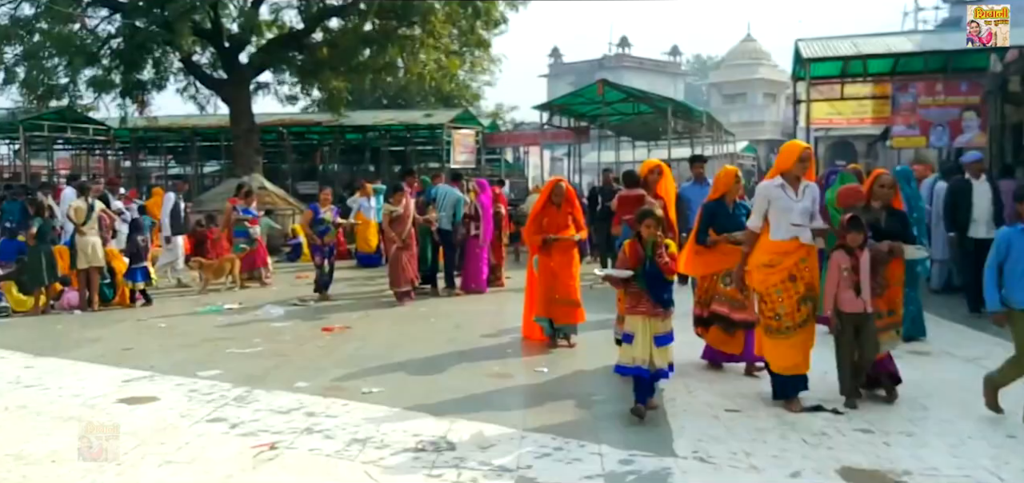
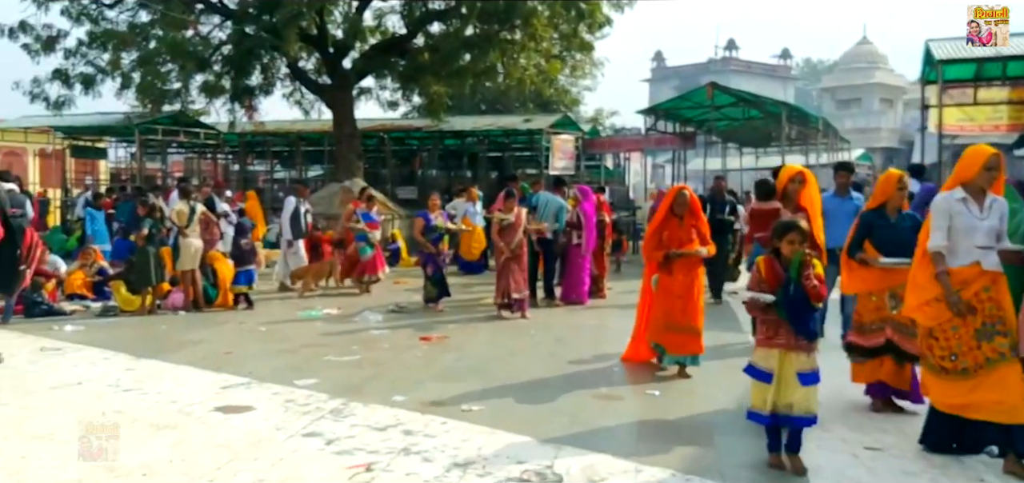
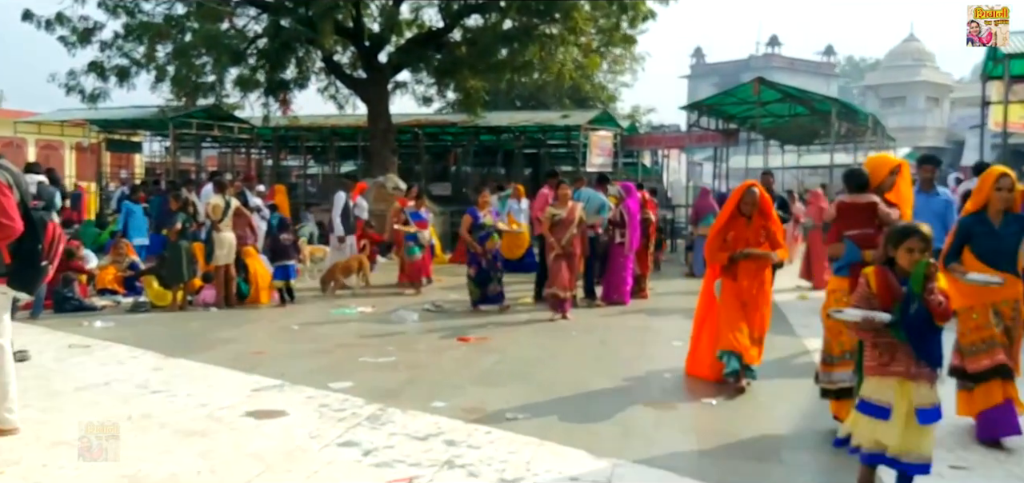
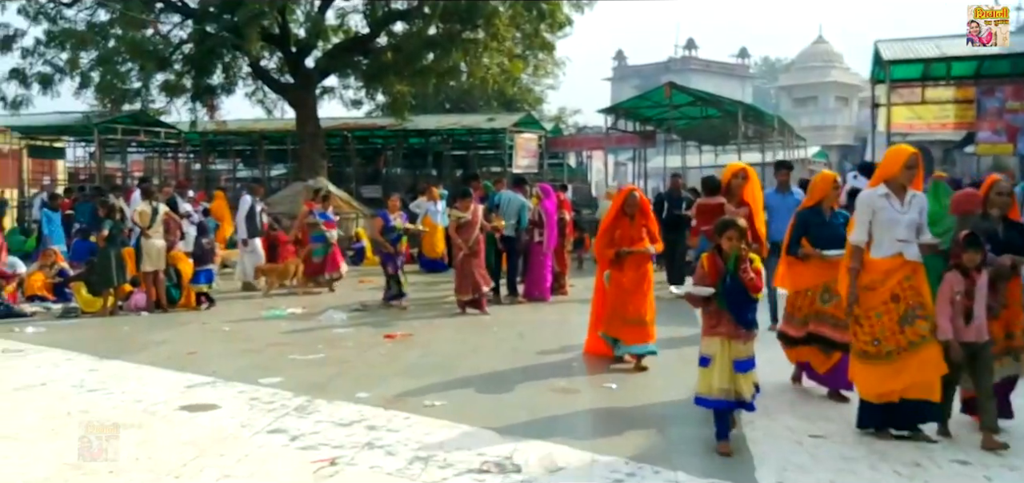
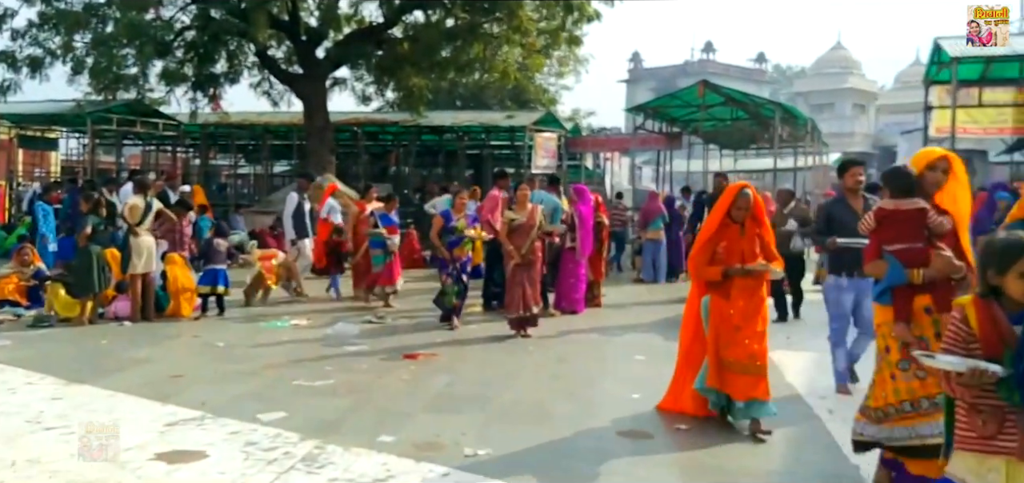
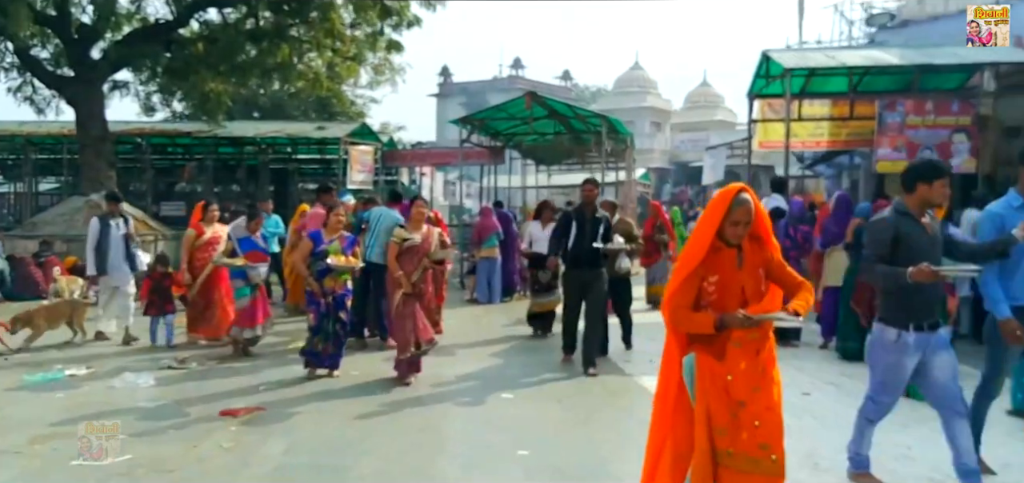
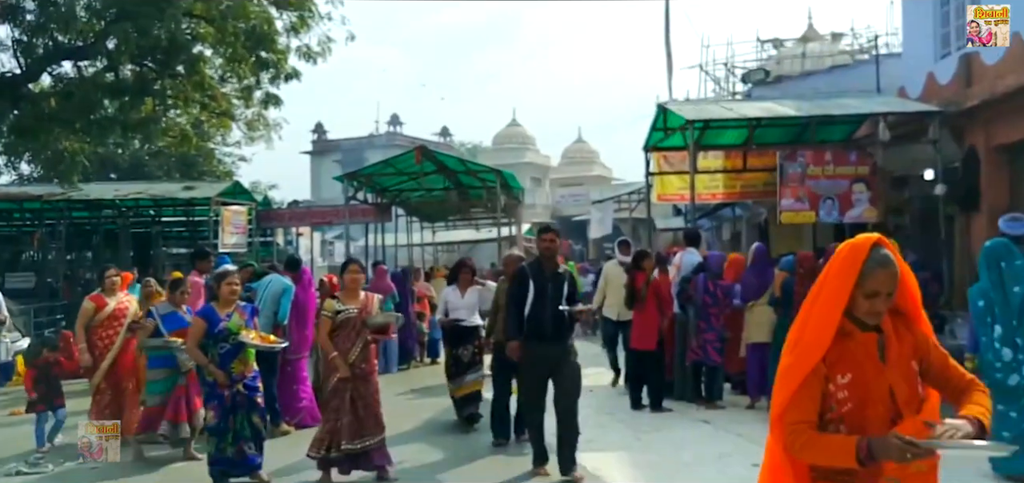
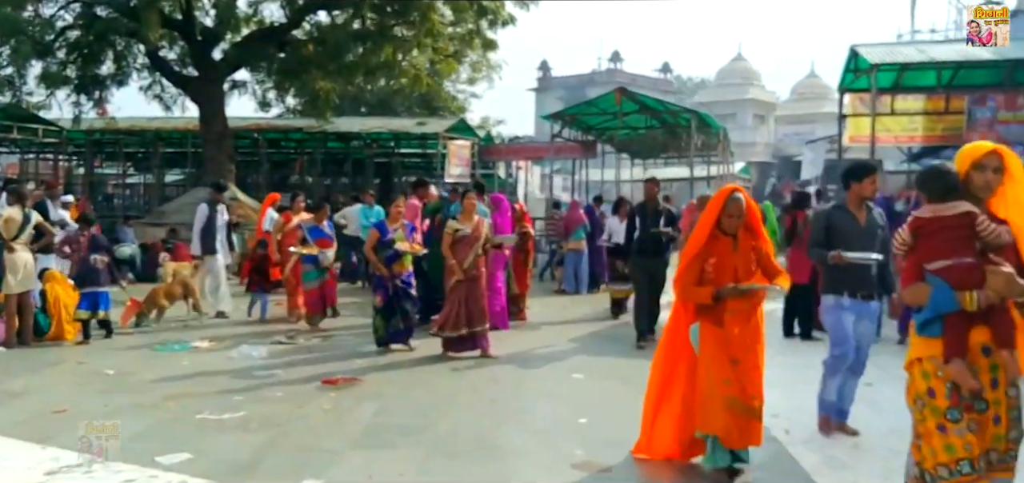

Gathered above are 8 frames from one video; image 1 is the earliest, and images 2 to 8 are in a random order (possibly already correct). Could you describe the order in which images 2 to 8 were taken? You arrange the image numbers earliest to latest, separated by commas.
4, 2, 3, 5, 8, 6, 7
